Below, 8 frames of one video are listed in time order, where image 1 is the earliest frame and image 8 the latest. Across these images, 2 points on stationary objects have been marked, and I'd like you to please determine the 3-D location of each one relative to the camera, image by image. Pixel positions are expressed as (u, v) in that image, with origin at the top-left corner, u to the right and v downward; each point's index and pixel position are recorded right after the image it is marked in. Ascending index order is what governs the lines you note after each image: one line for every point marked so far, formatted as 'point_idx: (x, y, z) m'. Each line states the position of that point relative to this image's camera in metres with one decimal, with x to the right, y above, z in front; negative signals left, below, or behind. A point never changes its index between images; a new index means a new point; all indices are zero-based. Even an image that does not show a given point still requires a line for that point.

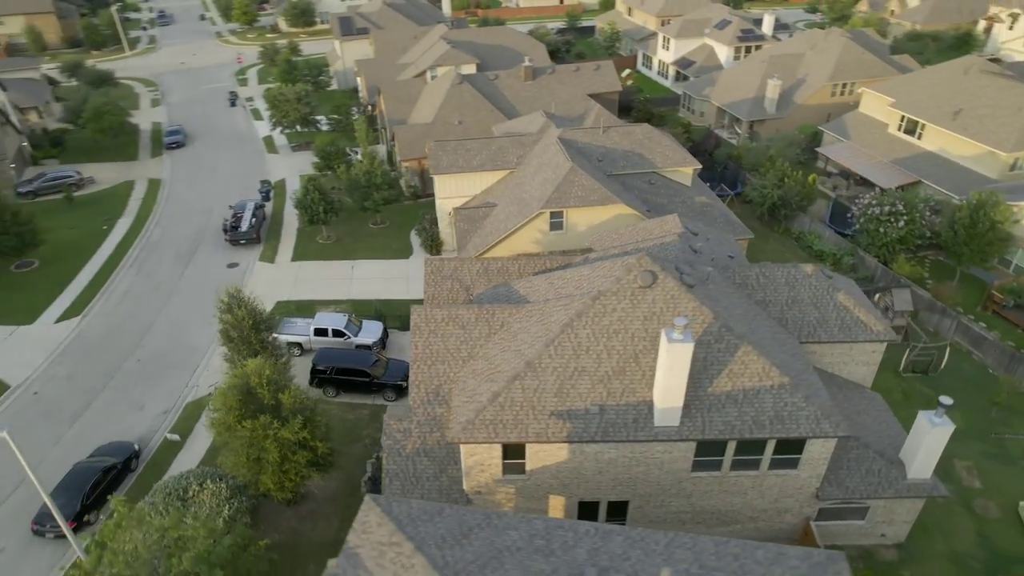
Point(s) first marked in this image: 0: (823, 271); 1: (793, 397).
0: (+9.4, +0.5, +19.6) m
1: (+6.9, -2.7, +16.0) m
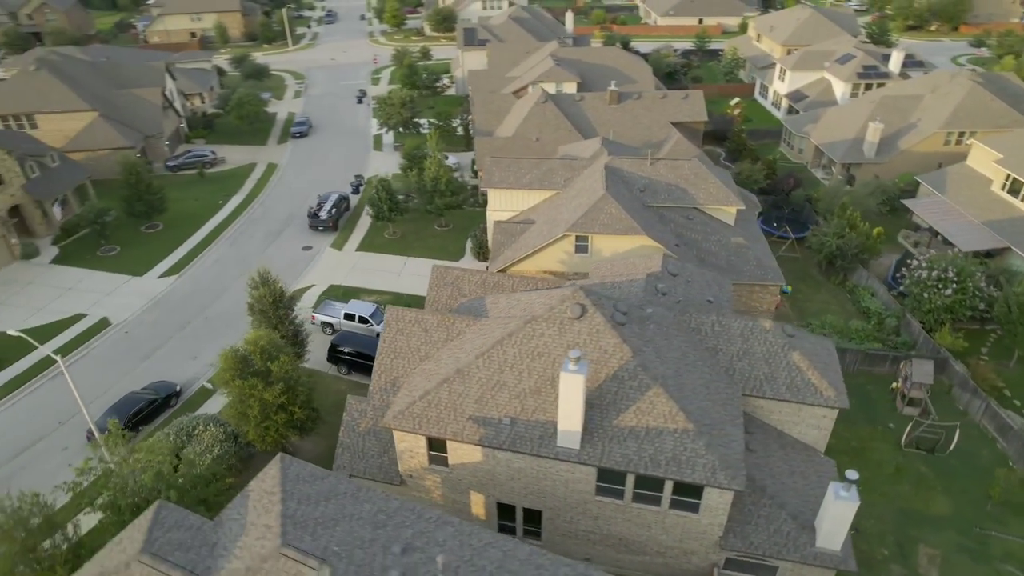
0: (+8.2, -1.3, +19.8) m
1: (+4.7, -4.0, +16.7) m
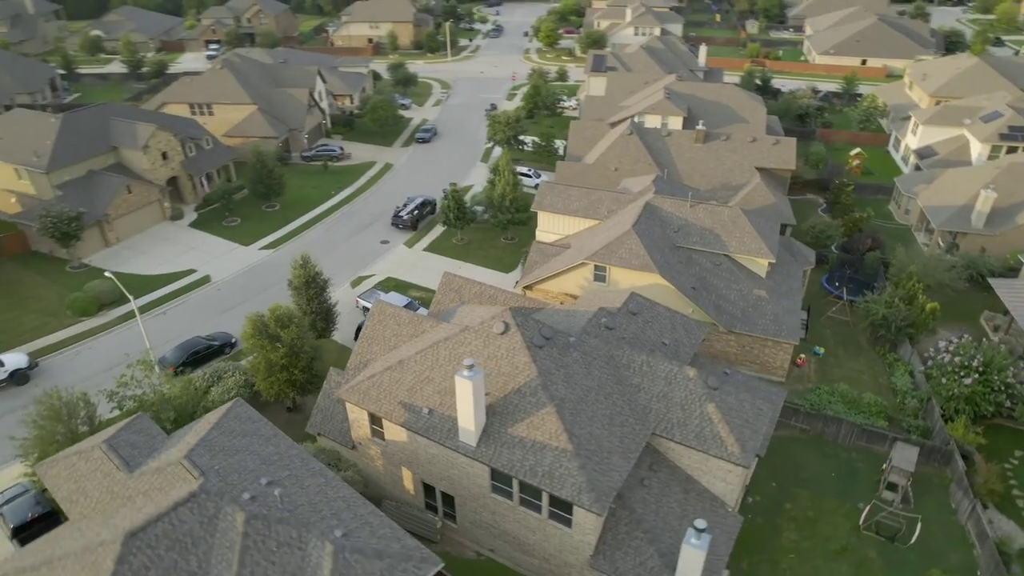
0: (+6.2, -2.9, +20.6) m
1: (+1.6, -5.0, +18.5) m
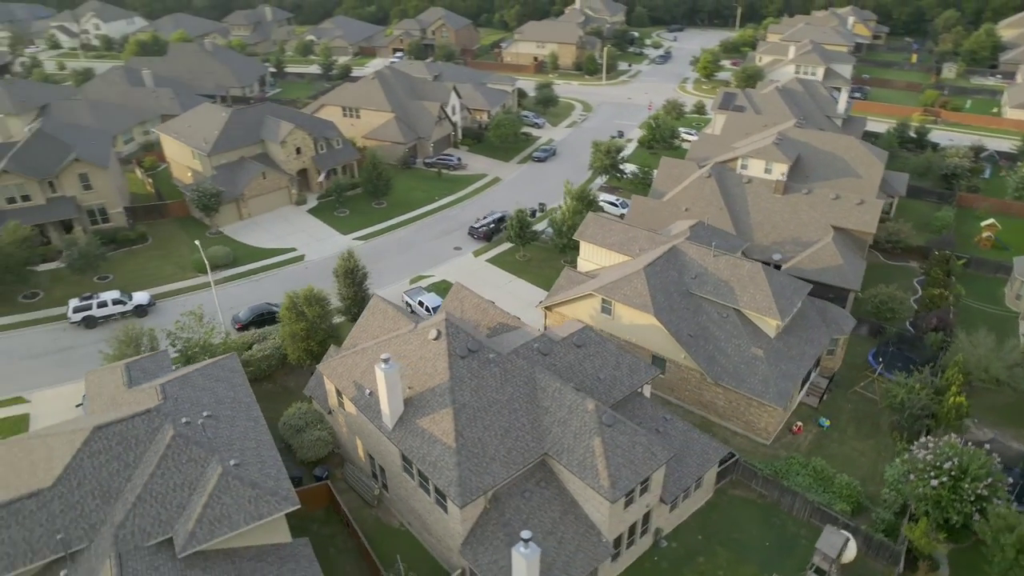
0: (+3.2, -4.4, +22.3) m
1: (-2.1, -5.6, +21.5) m
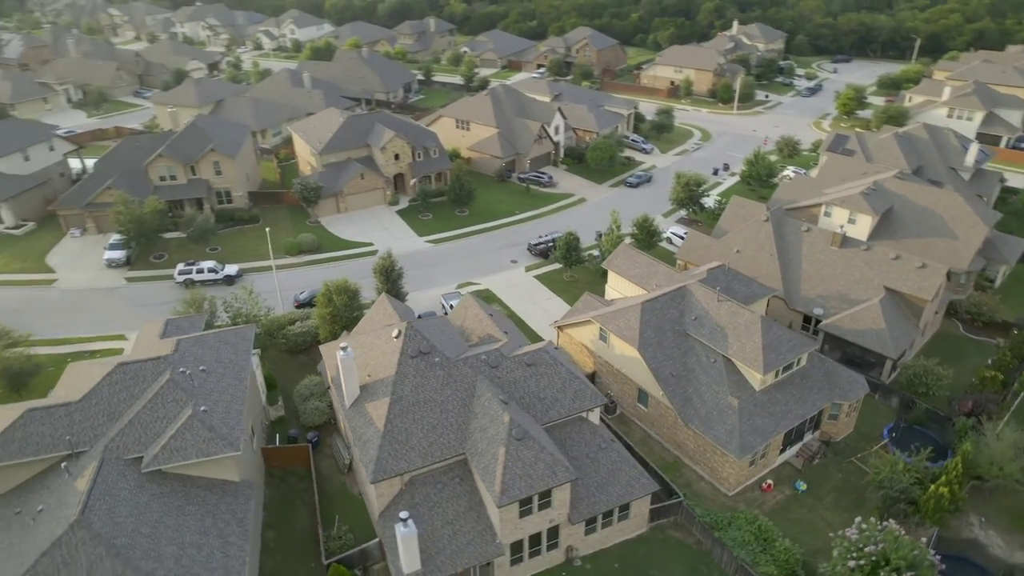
0: (+0.2, -5.4, +24.5) m
1: (-5.2, -5.8, +25.0) m
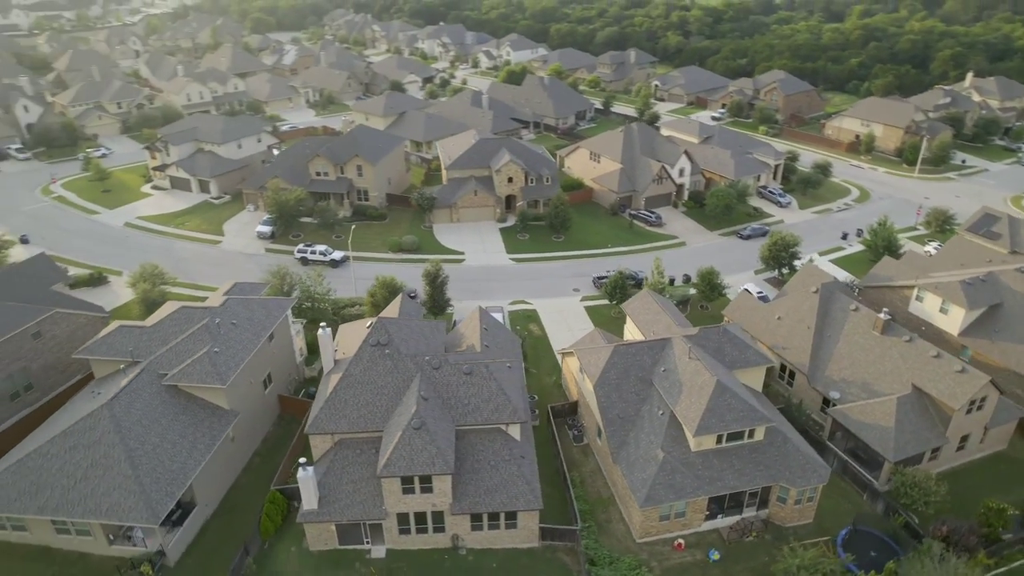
0: (-4.3, -6.0, +29.1) m
1: (-9.2, -5.5, +31.3) m
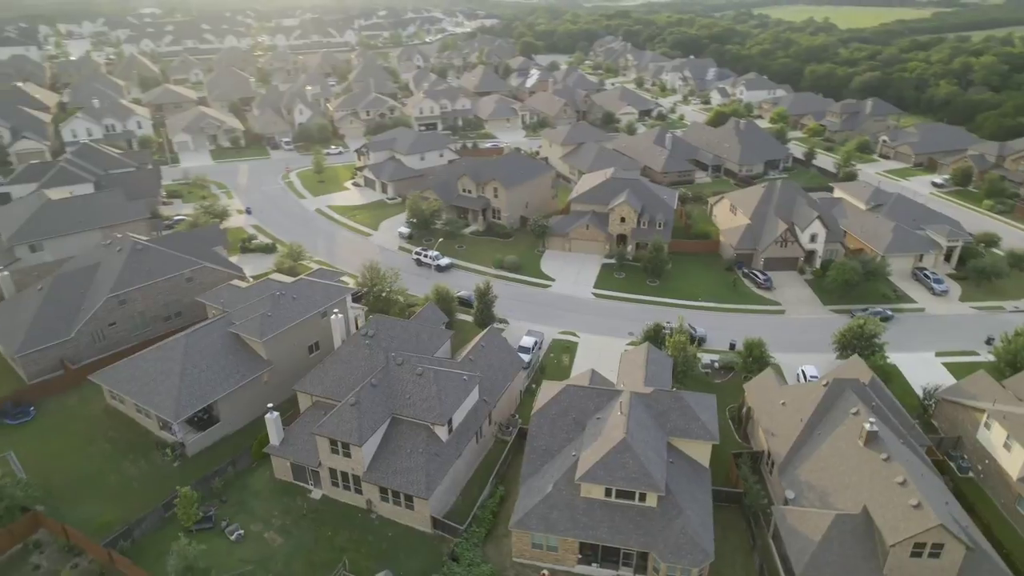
0: (-8.8, -6.2, +36.3) m
1: (-12.4, -5.0, +40.2) m
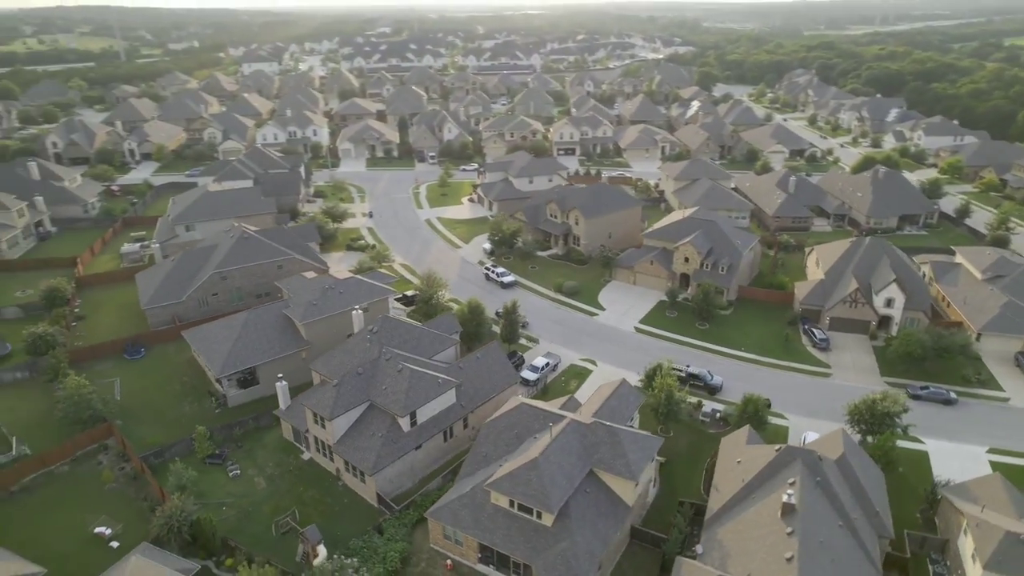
0: (-11.6, -6.2, +43.0) m
1: (-13.7, -4.7, +47.8) m
